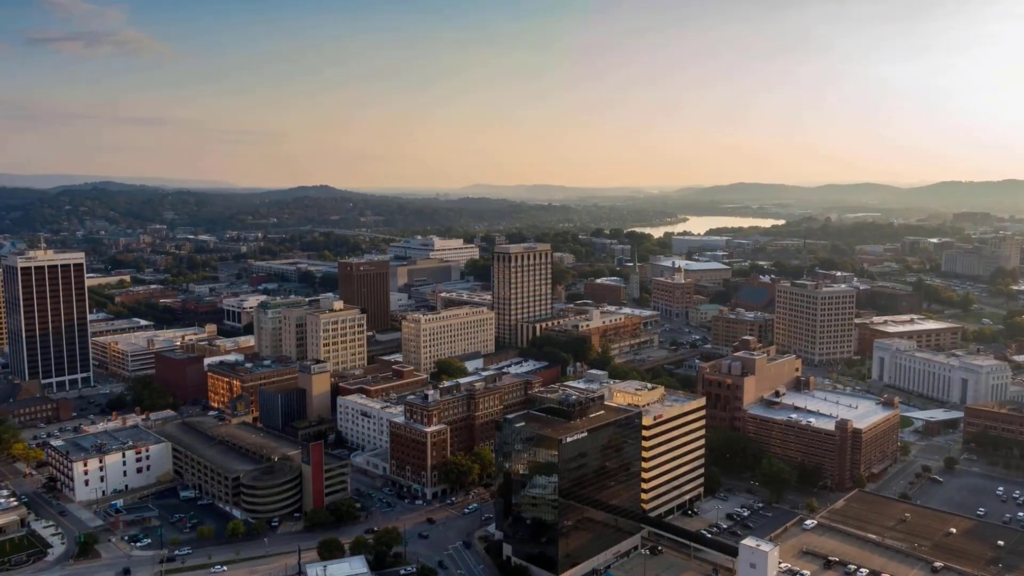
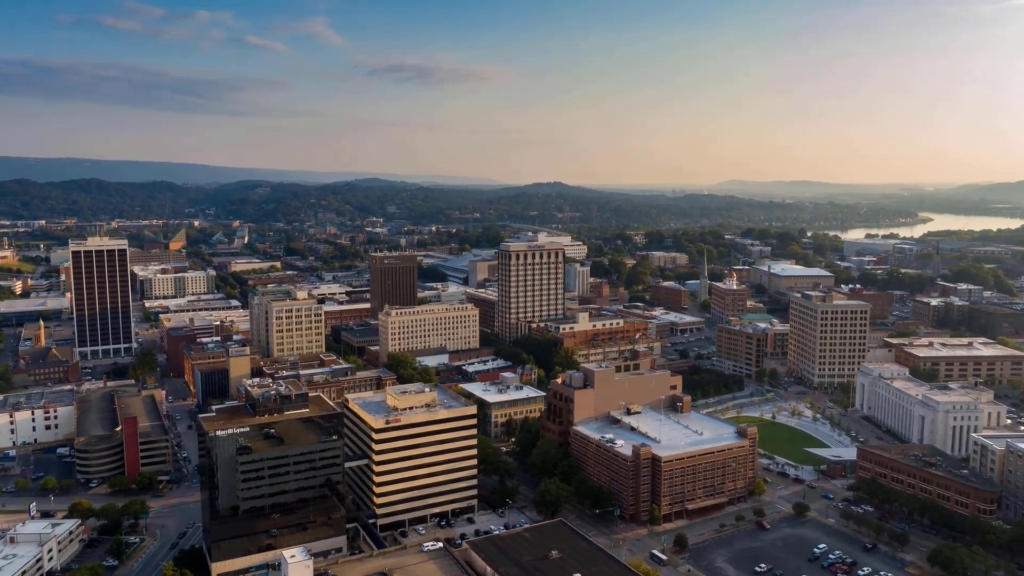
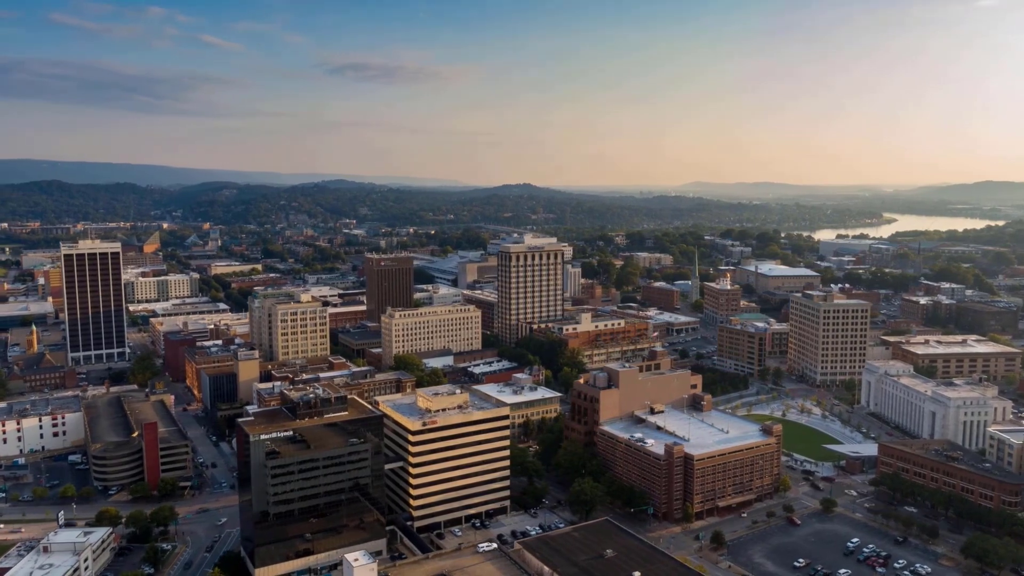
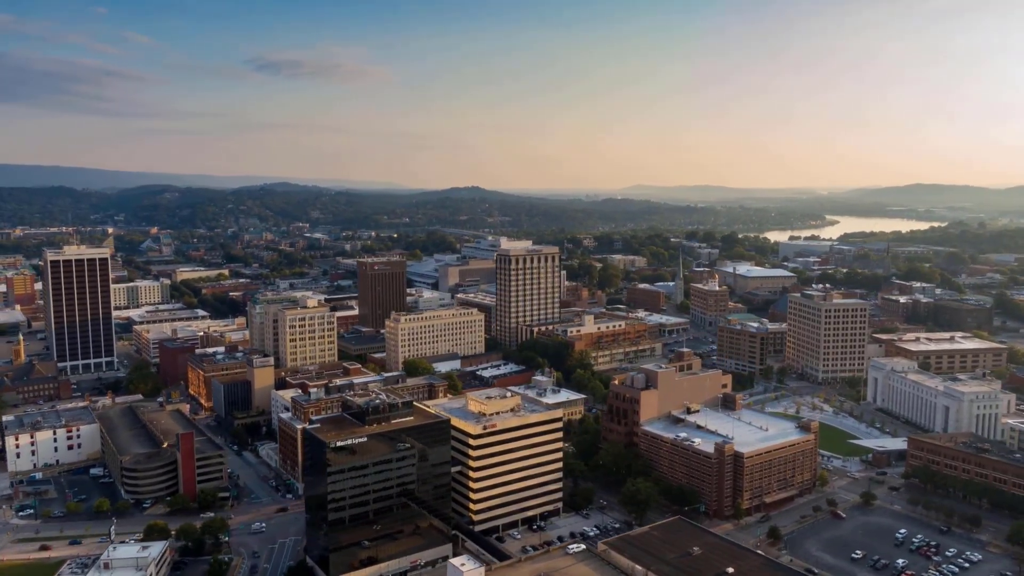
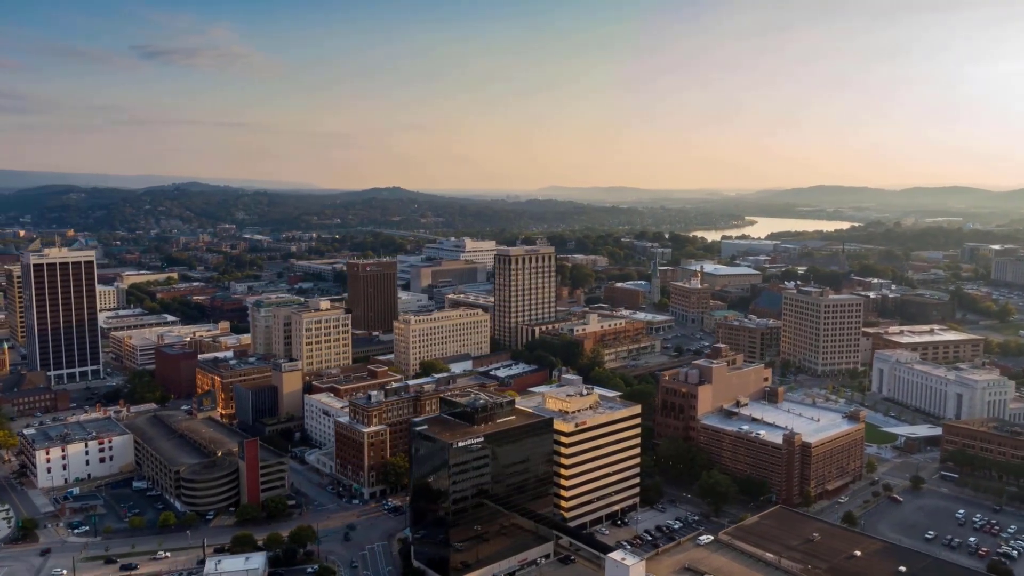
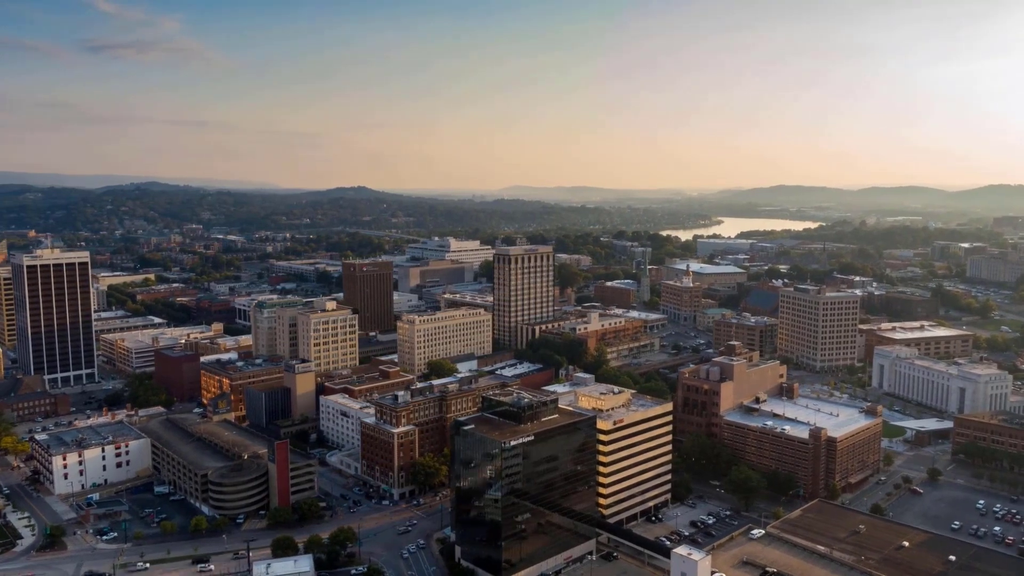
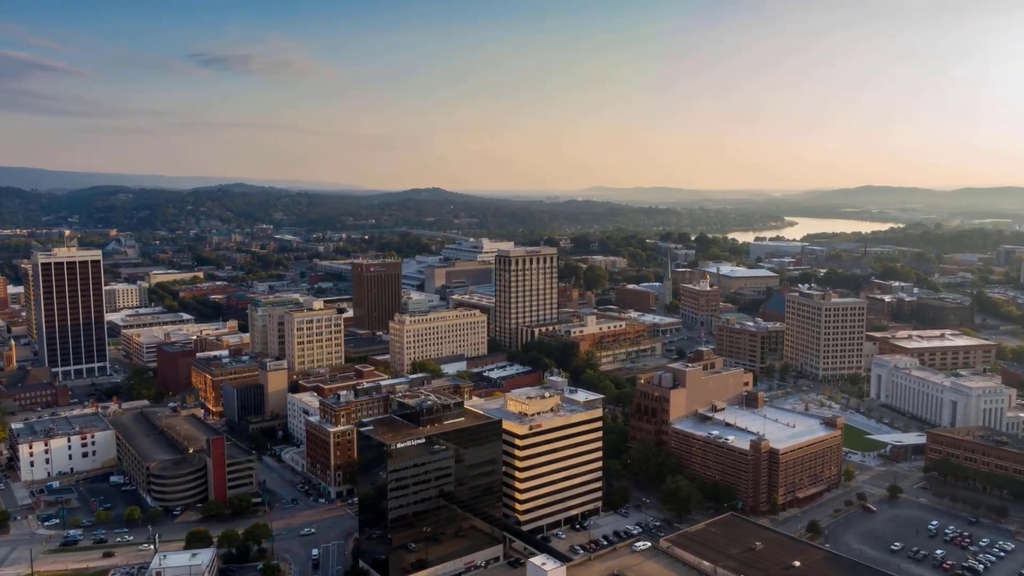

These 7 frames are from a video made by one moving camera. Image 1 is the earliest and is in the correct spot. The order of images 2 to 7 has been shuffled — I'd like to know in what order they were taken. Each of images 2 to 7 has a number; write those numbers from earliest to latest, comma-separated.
6, 5, 7, 4, 3, 2
